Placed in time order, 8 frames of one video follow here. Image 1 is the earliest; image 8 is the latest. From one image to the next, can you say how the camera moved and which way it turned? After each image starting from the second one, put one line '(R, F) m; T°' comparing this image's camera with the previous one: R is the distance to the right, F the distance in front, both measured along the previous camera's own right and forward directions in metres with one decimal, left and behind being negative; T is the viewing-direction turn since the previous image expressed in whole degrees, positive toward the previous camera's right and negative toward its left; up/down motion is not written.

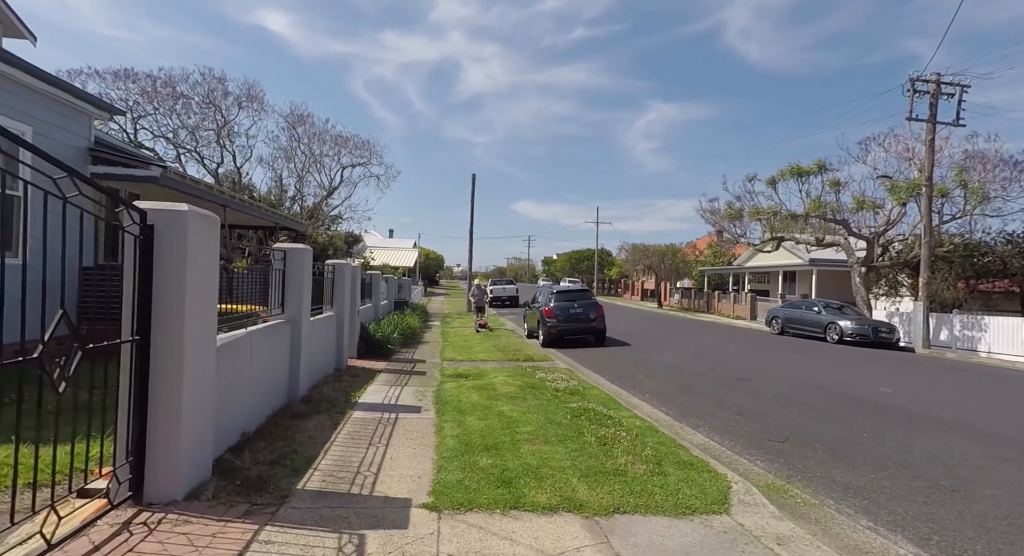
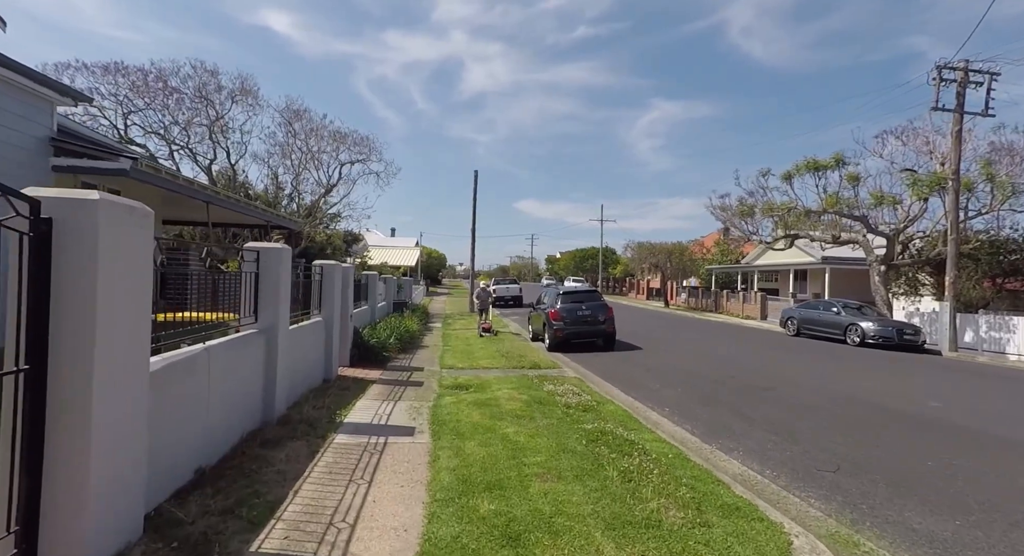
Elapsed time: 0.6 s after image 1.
(0.0, +0.9) m; 0°
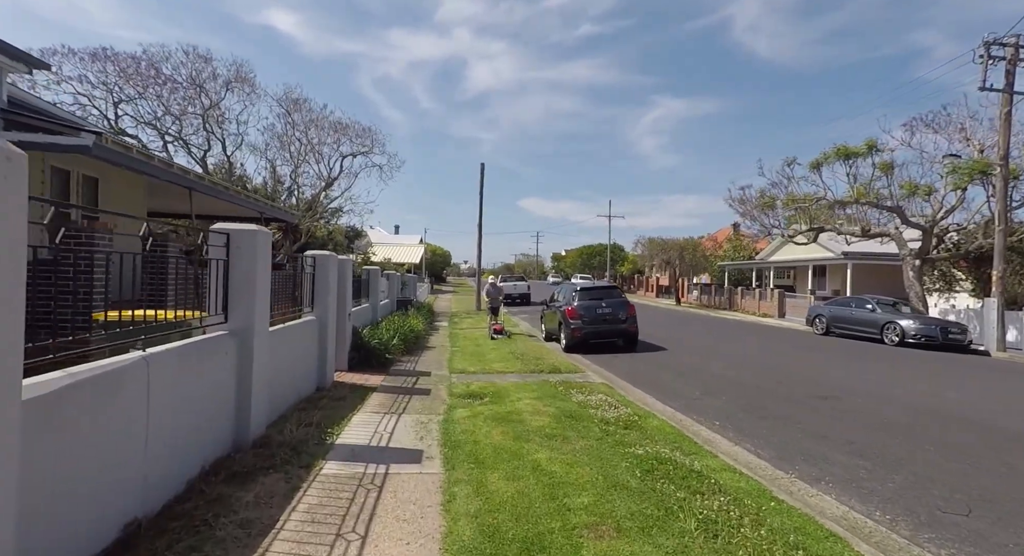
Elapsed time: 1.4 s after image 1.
(-0.2, +1.2) m; 0°
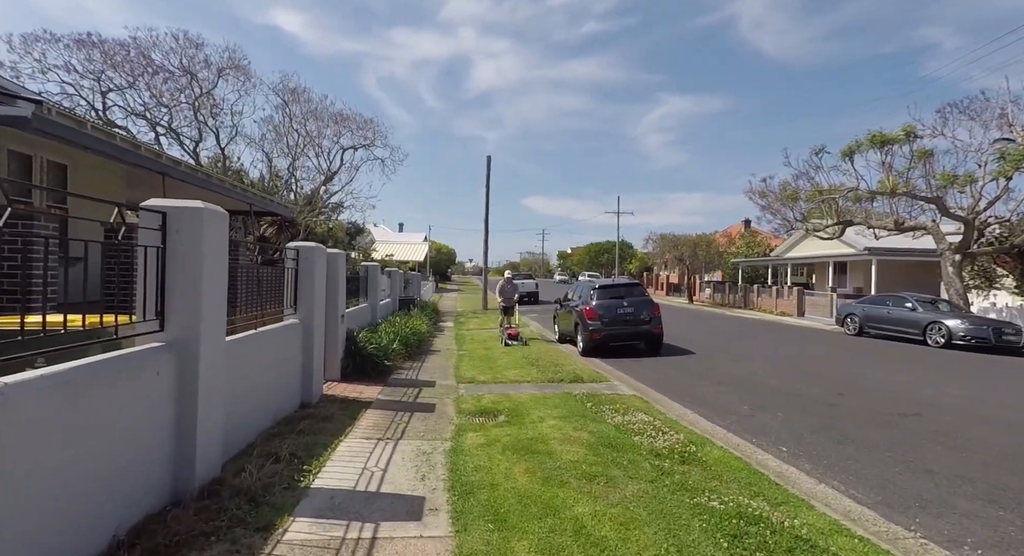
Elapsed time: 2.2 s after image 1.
(-0.2, +1.3) m; 0°
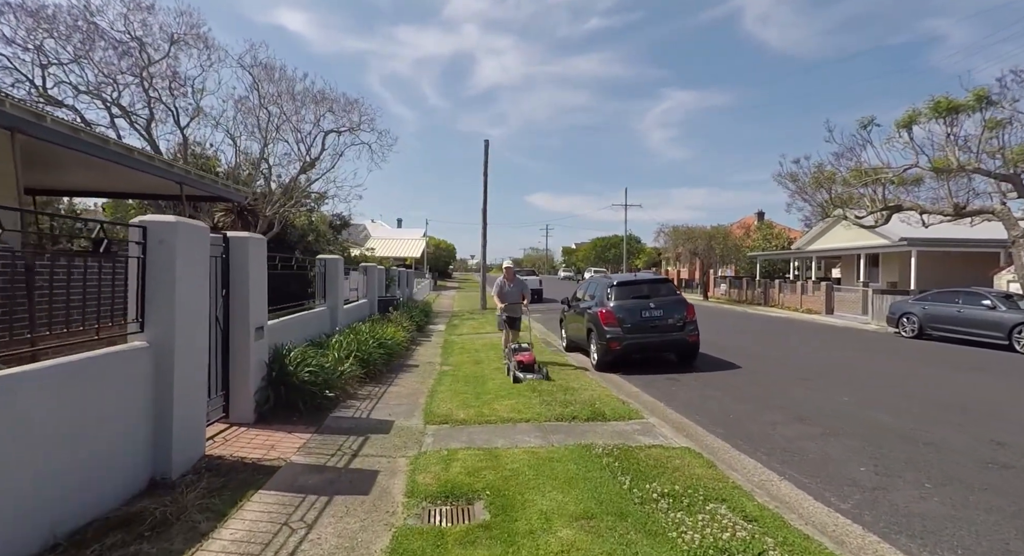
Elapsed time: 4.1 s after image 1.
(+0.1, +2.7) m; 0°
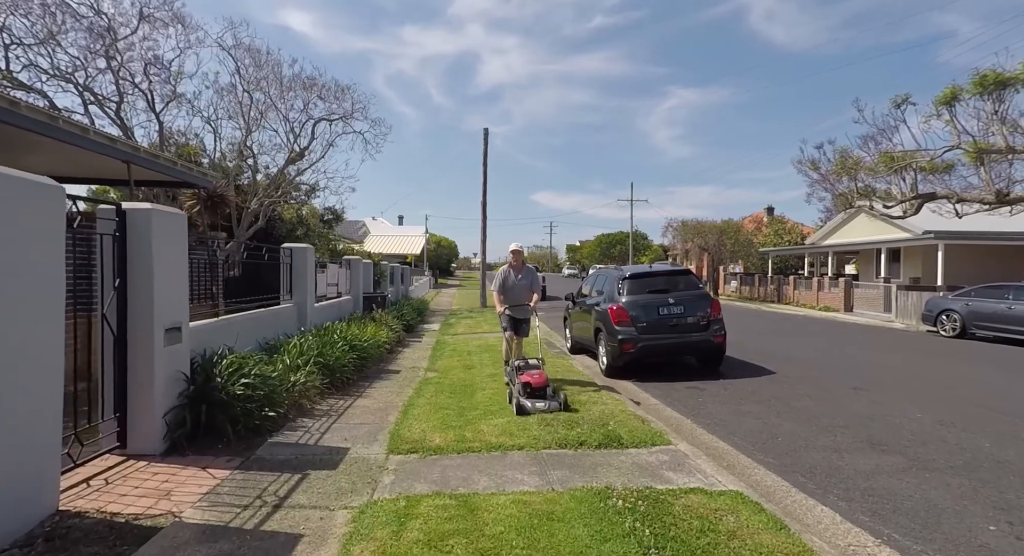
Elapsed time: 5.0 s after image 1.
(+0.1, +1.4) m; 0°
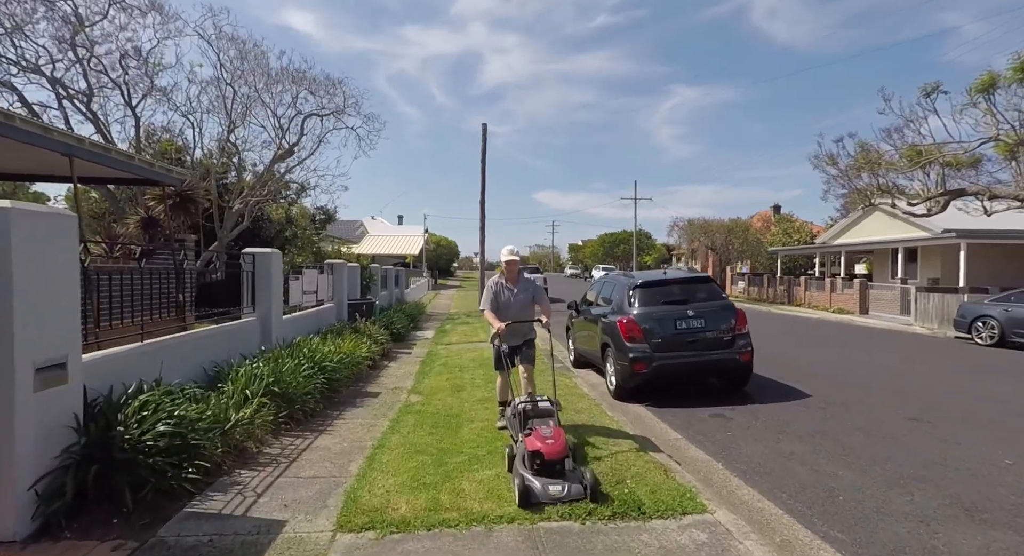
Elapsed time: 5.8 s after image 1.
(+0.1, +1.2) m; 0°
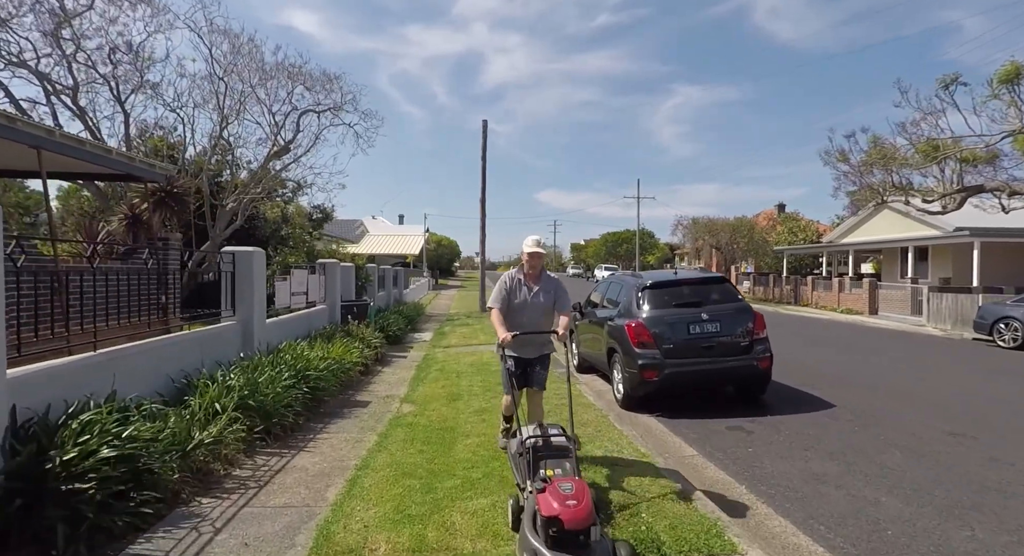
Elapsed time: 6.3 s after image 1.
(0.0, +0.6) m; 0°
